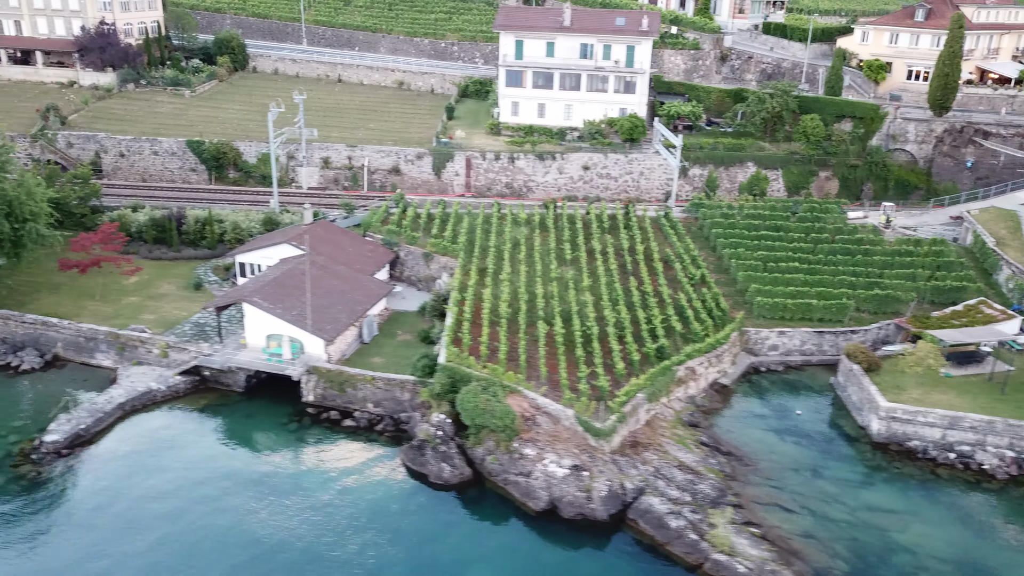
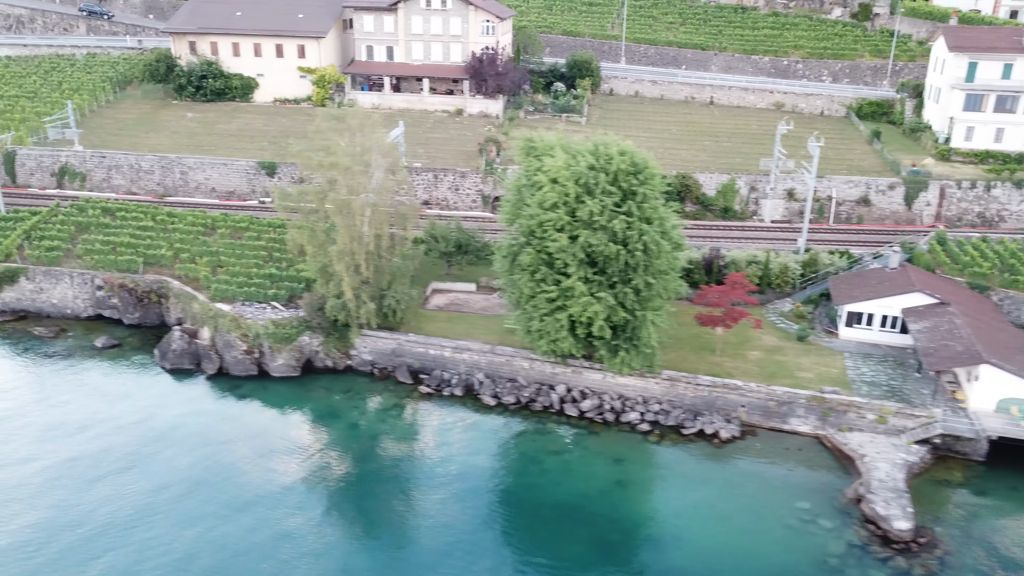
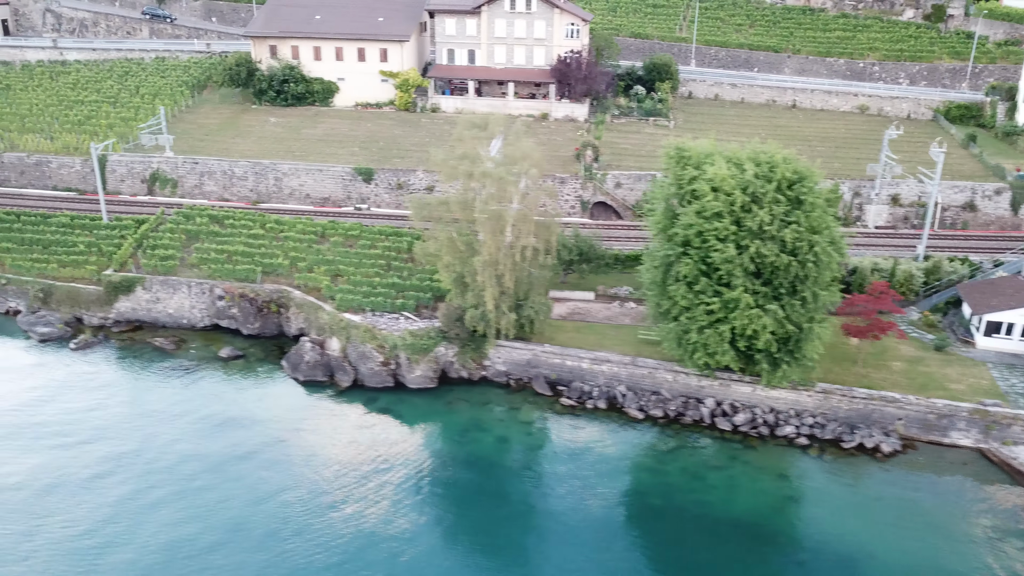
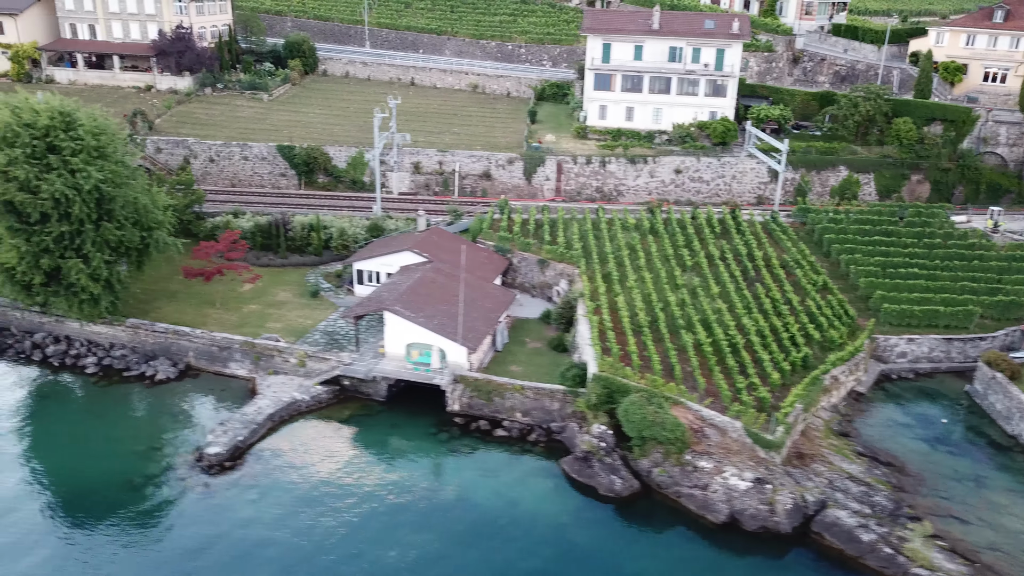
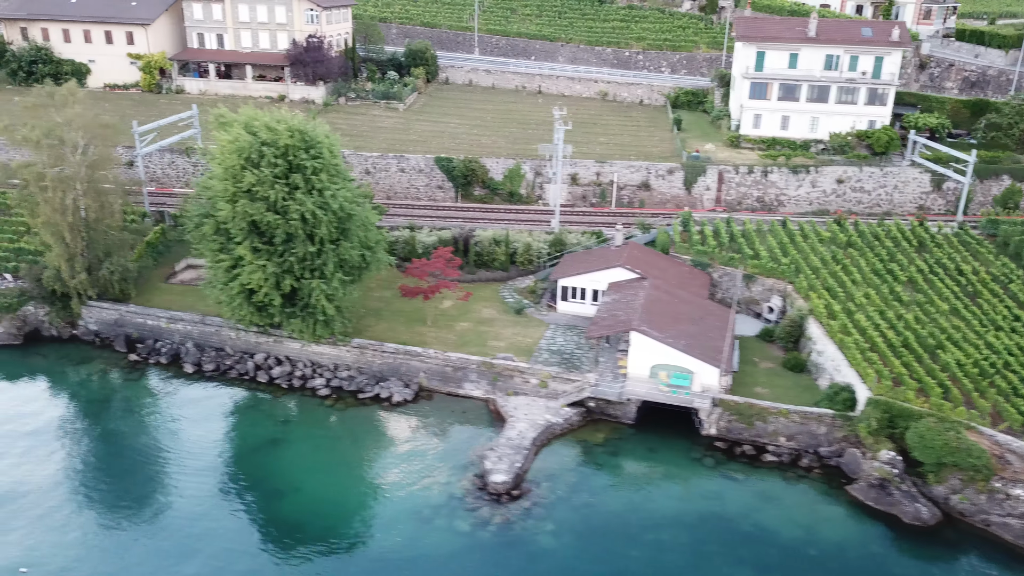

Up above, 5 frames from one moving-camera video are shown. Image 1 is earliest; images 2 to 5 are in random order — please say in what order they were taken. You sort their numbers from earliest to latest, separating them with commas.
4, 5, 2, 3
